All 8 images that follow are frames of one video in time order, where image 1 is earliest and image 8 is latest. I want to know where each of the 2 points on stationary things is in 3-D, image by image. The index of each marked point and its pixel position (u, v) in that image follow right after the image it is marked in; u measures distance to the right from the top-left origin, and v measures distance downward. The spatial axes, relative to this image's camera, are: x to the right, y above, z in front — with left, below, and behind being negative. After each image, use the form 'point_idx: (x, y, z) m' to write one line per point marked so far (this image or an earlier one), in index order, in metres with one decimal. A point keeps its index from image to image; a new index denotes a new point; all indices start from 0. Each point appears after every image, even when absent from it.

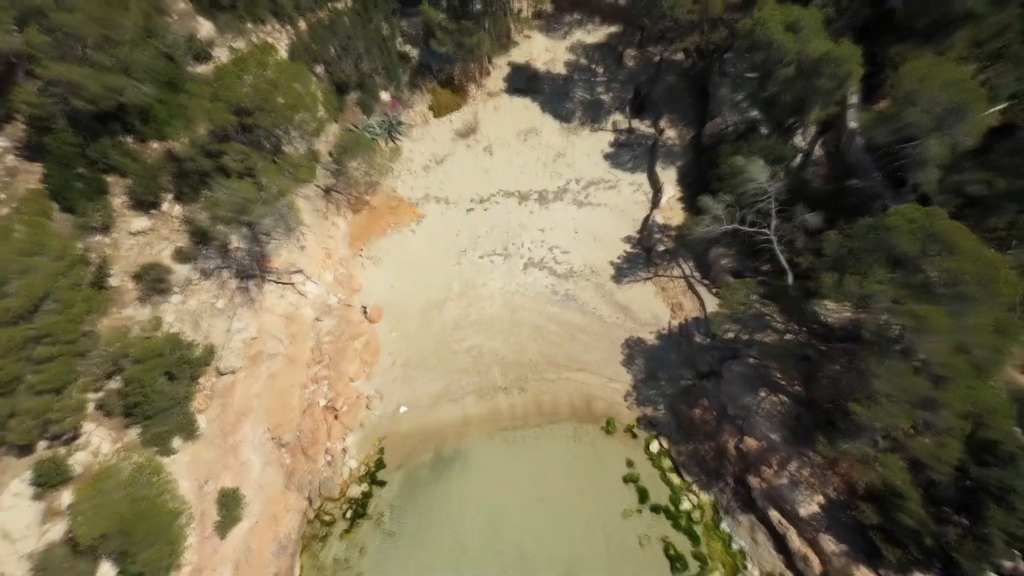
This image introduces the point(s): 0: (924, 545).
0: (+9.8, -6.1, +19.9) m
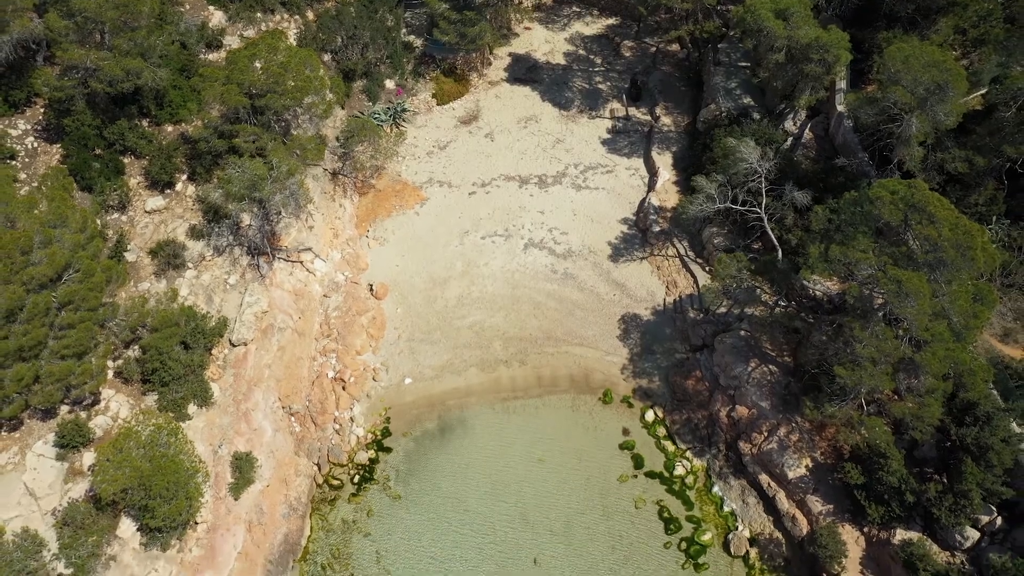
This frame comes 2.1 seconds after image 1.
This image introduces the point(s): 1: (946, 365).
0: (+9.9, -5.3, +20.9) m
1: (+10.2, -1.8, +19.6) m
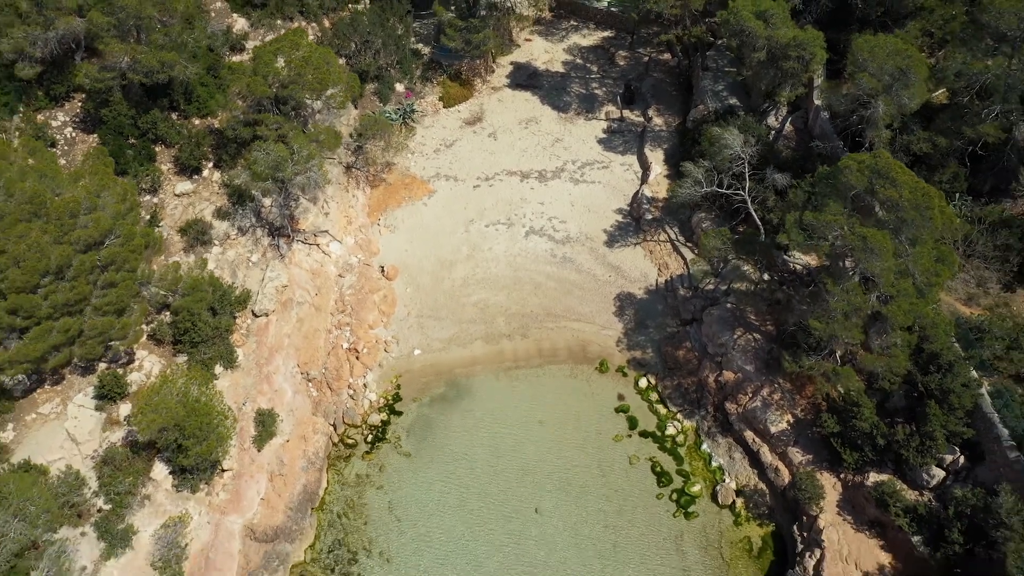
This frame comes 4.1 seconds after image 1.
0: (+10.0, -4.3, +22.7) m
1: (+10.3, -0.7, +21.6) m
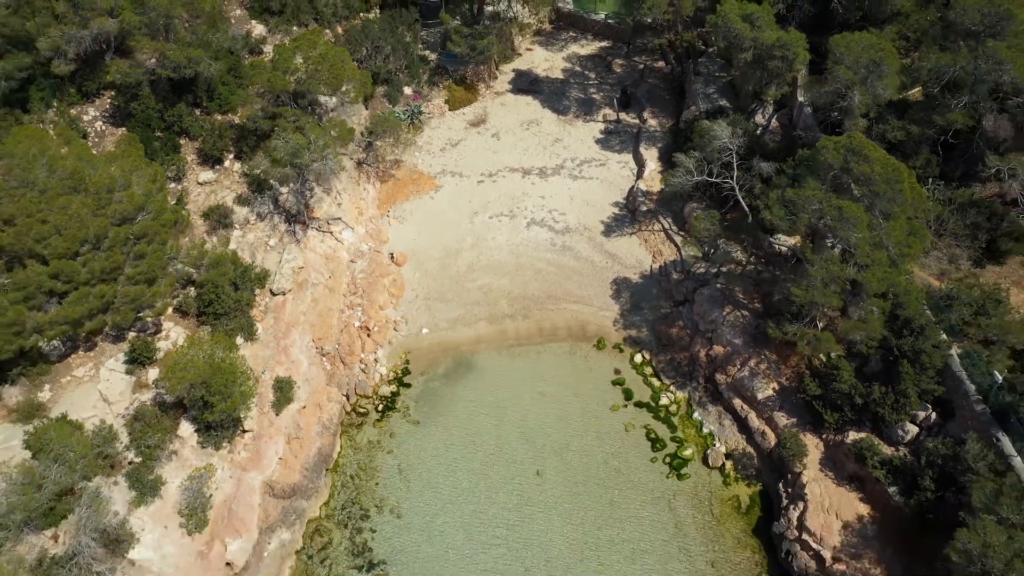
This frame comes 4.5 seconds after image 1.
0: (+10.0, -3.4, +24.4) m
1: (+10.4, +0.2, +23.3) m
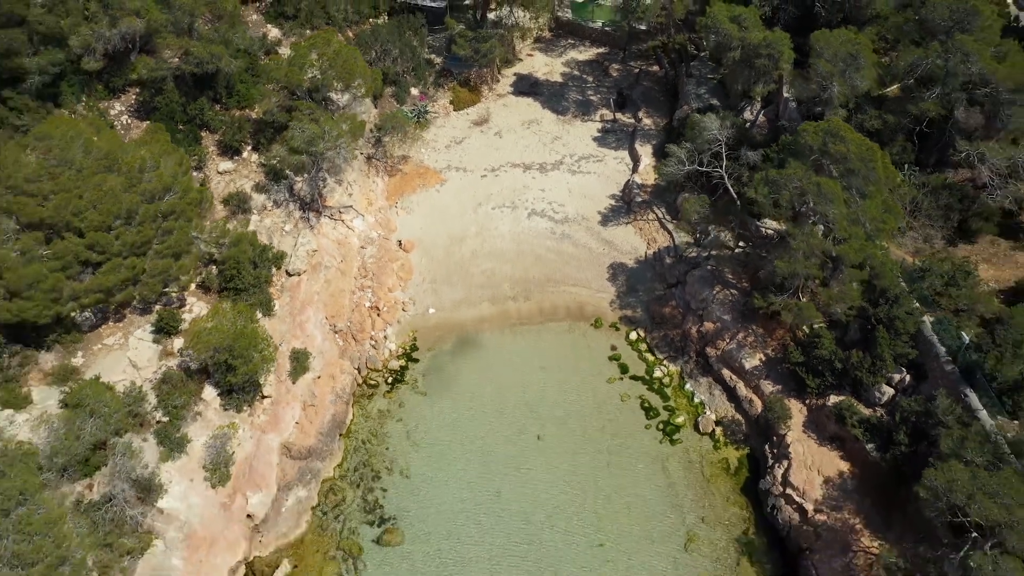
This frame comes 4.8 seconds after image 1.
0: (+10.1, -2.6, +26.1) m
1: (+10.4, +1.1, +25.1) m
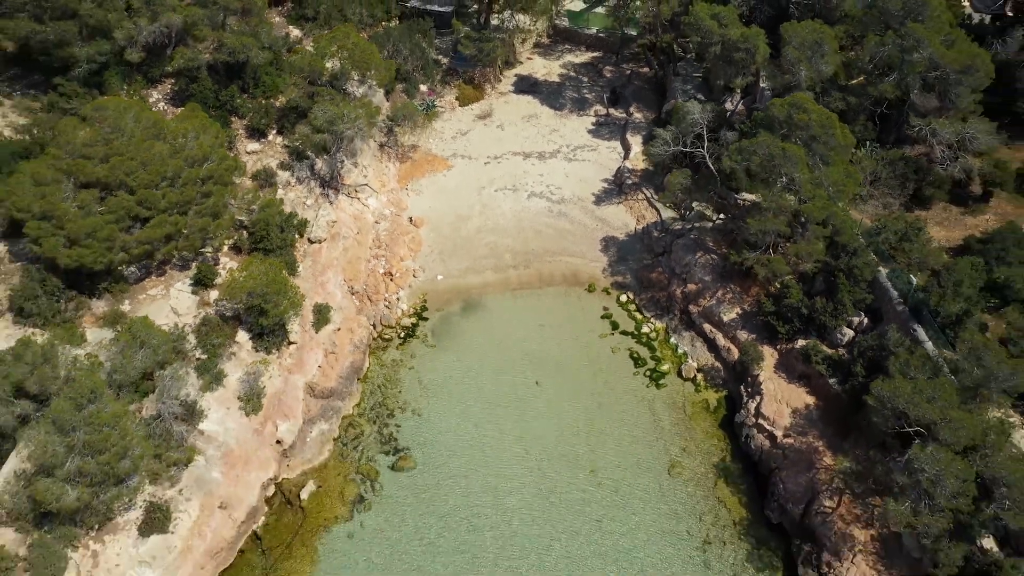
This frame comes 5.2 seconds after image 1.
0: (+10.2, -1.0, +29.1) m
1: (+10.5, +2.7, +28.4) m
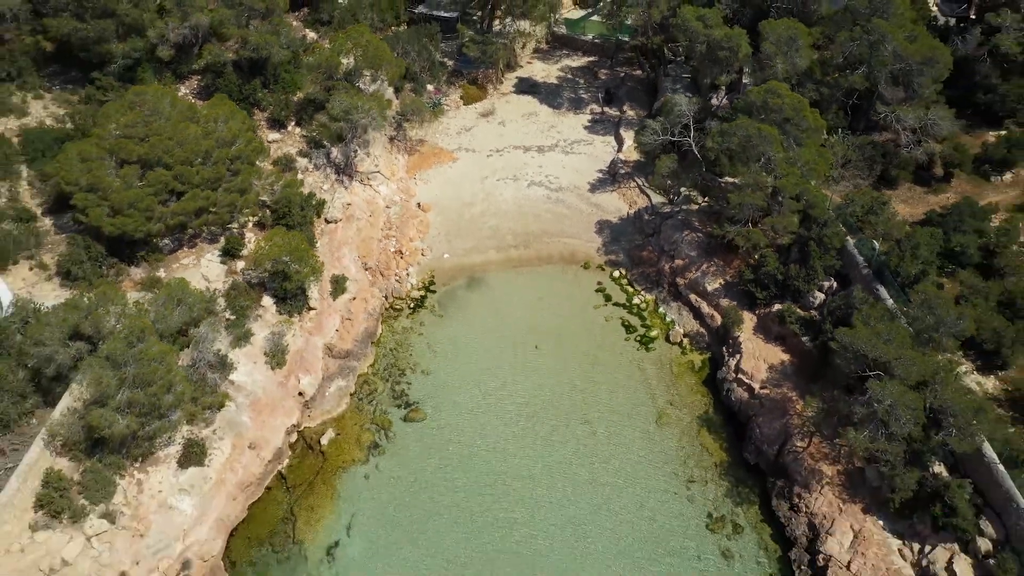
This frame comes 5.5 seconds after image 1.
0: (+10.2, +0.2, +31.9) m
1: (+10.5, +3.9, +31.3) m
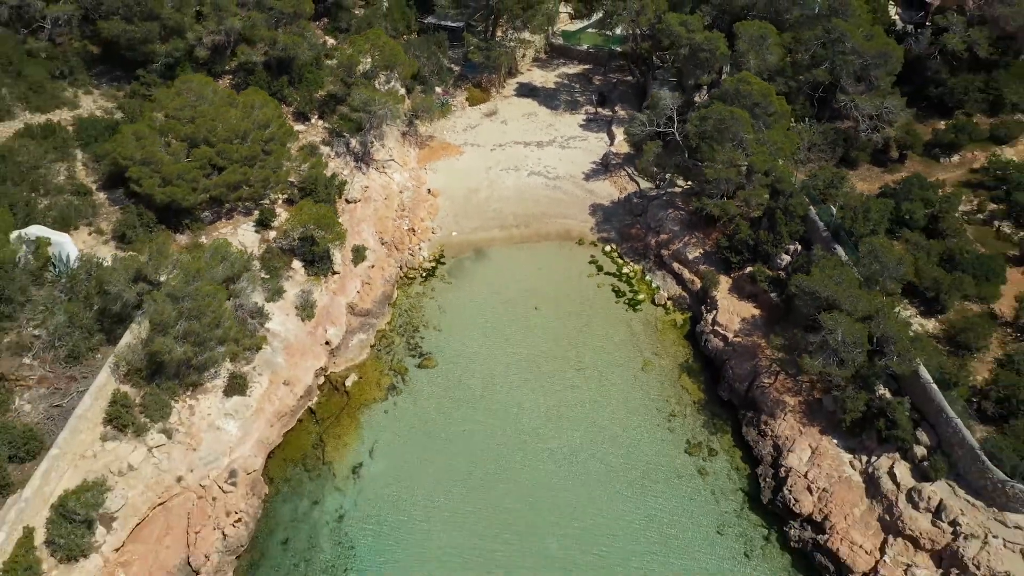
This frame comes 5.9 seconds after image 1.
0: (+10.3, +1.7, +36.0) m
1: (+10.6, +5.4, +35.5) m
